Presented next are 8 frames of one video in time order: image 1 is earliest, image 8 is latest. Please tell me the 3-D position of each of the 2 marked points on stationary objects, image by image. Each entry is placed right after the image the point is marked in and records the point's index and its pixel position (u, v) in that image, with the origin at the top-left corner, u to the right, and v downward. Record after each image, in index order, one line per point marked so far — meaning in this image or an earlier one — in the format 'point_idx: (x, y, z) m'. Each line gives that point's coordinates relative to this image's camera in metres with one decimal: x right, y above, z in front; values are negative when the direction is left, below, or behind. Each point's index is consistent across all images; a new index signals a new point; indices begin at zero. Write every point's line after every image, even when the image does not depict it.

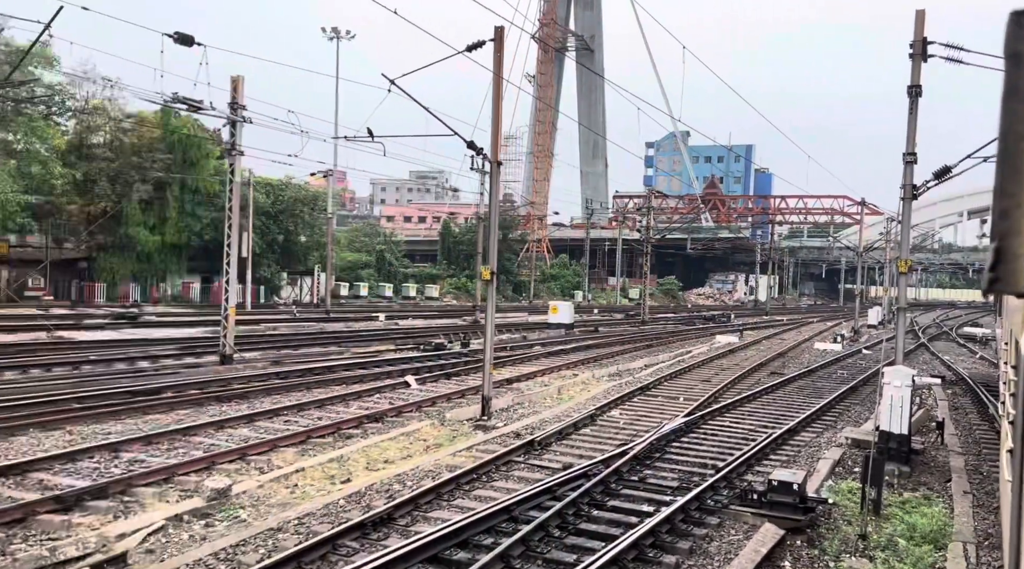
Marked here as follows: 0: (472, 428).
0: (-0.6, -2.1, +13.5) m
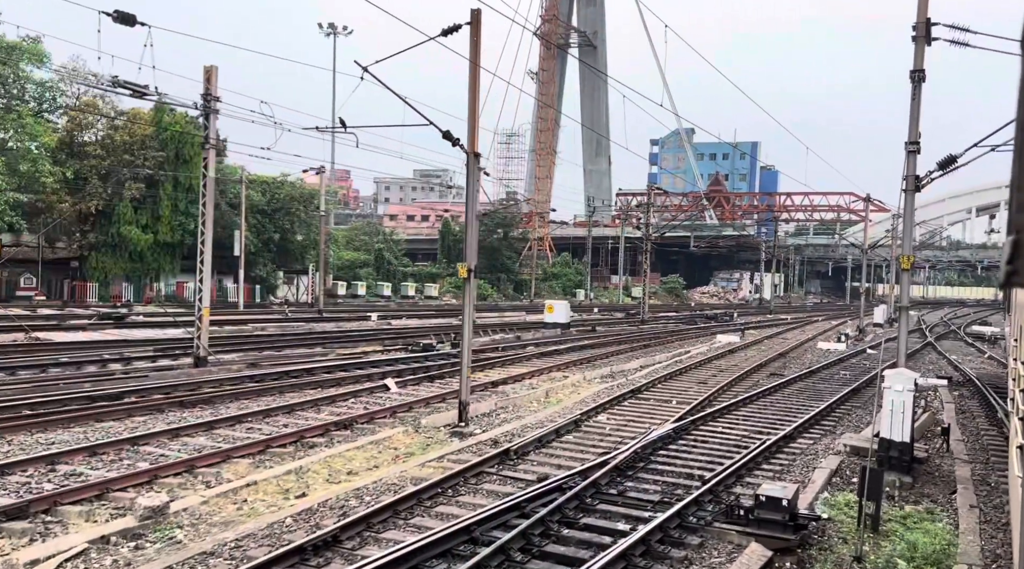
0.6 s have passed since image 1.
0: (-0.9, -2.1, +12.8) m
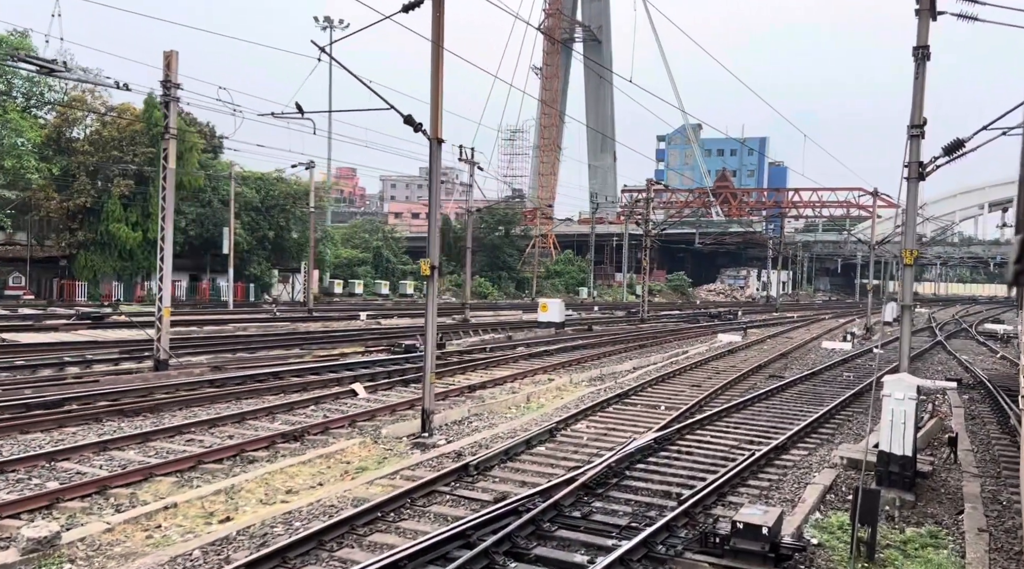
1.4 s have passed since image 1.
0: (-1.3, -2.1, +11.8) m
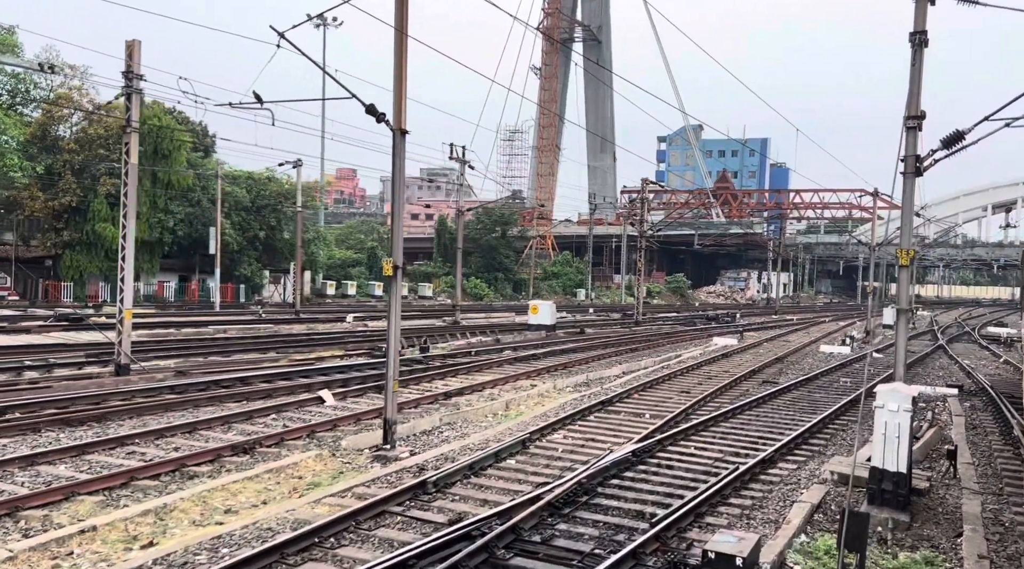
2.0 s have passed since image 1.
0: (-1.7, -2.1, +11.0) m
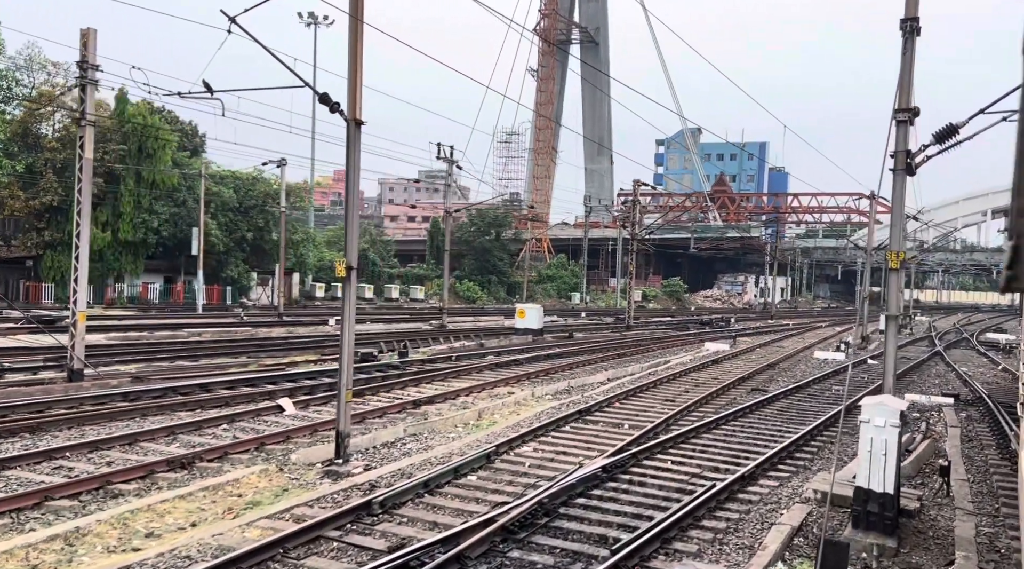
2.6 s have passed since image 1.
0: (-2.1, -2.1, +10.3) m
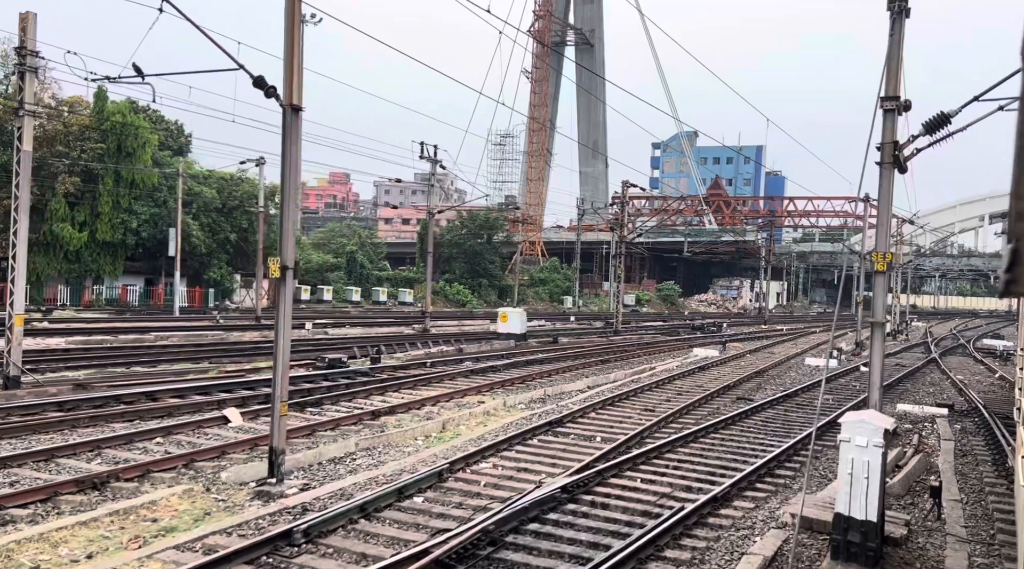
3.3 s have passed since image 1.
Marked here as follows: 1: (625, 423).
0: (-2.6, -2.1, +9.3) m
1: (+1.9, -2.3, +15.3) m
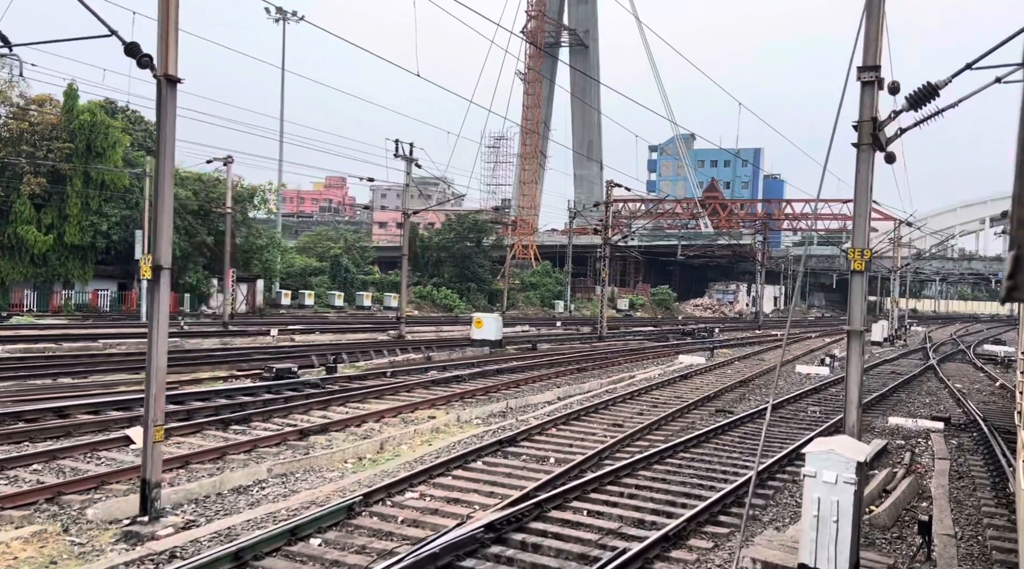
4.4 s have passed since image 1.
0: (-3.4, -2.2, +7.9) m
1: (+1.1, -2.3, +13.9) m
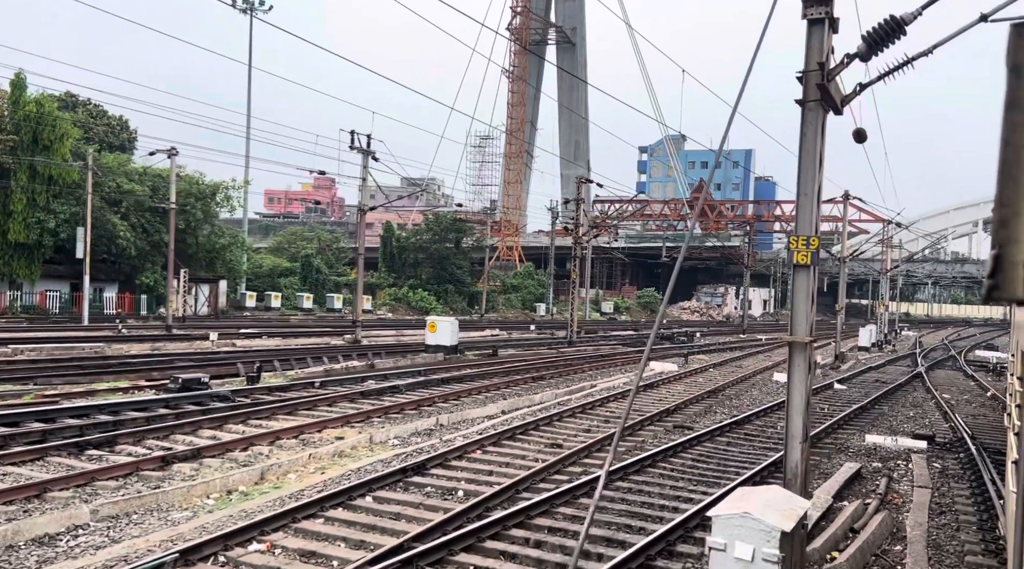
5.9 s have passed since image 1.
0: (-4.5, -2.1, +6.0) m
1: (0.0, -2.3, +12.0) m
